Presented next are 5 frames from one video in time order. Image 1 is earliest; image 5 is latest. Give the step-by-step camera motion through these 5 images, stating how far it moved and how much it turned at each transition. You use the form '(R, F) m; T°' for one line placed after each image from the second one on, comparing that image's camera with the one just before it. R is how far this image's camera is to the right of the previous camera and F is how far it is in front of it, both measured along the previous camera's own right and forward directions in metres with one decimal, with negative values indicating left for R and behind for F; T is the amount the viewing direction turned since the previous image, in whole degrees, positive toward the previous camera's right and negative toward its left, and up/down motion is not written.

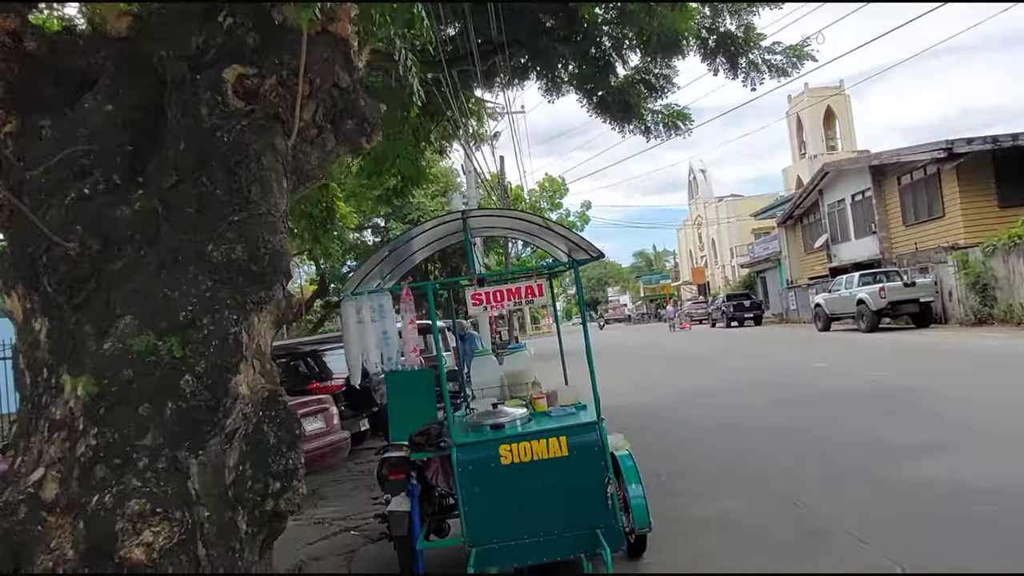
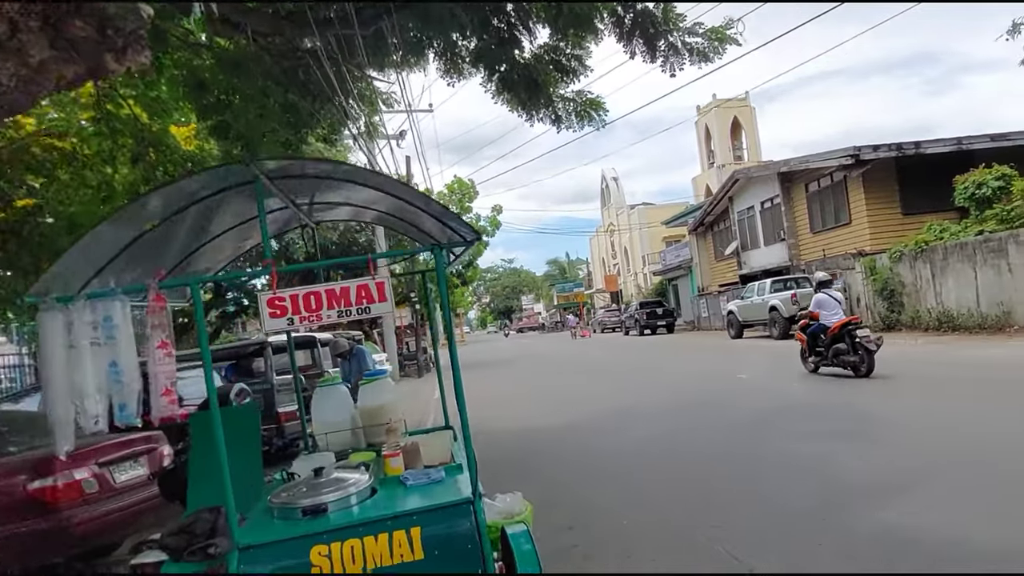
(+0.2, +1.1) m; +7°
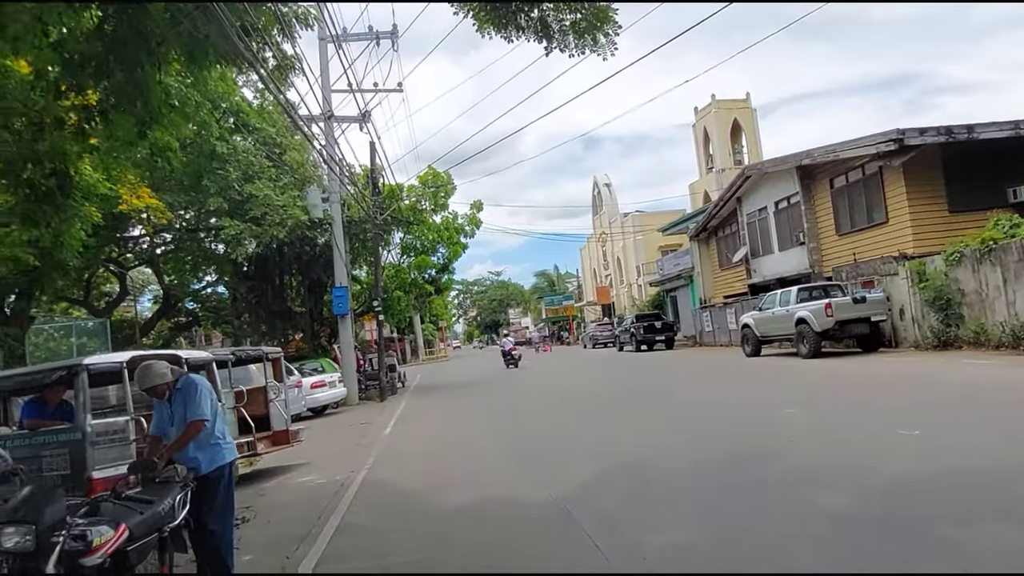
(+0.2, +2.9) m; +1°
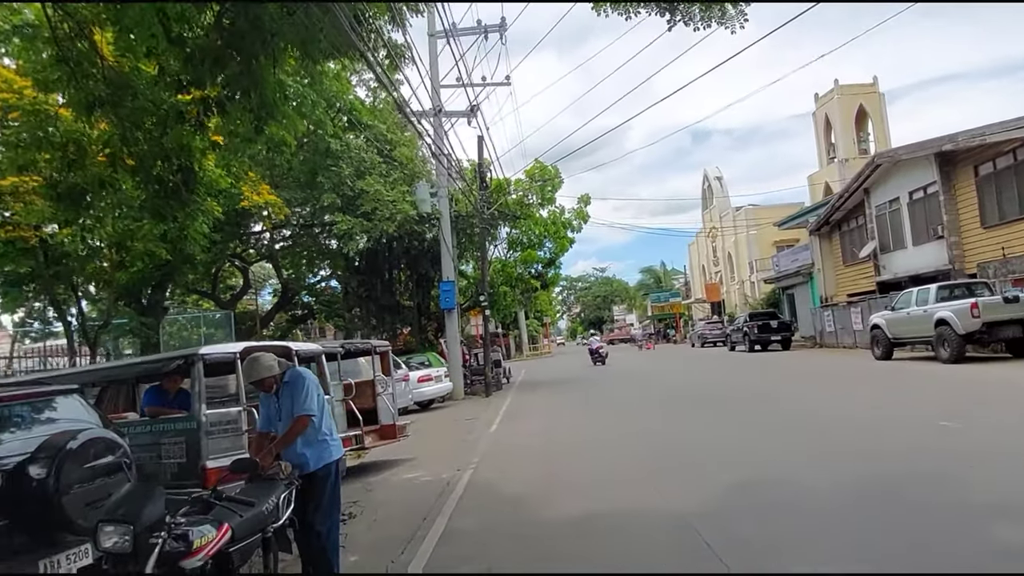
(-0.1, +0.3) m; -8°
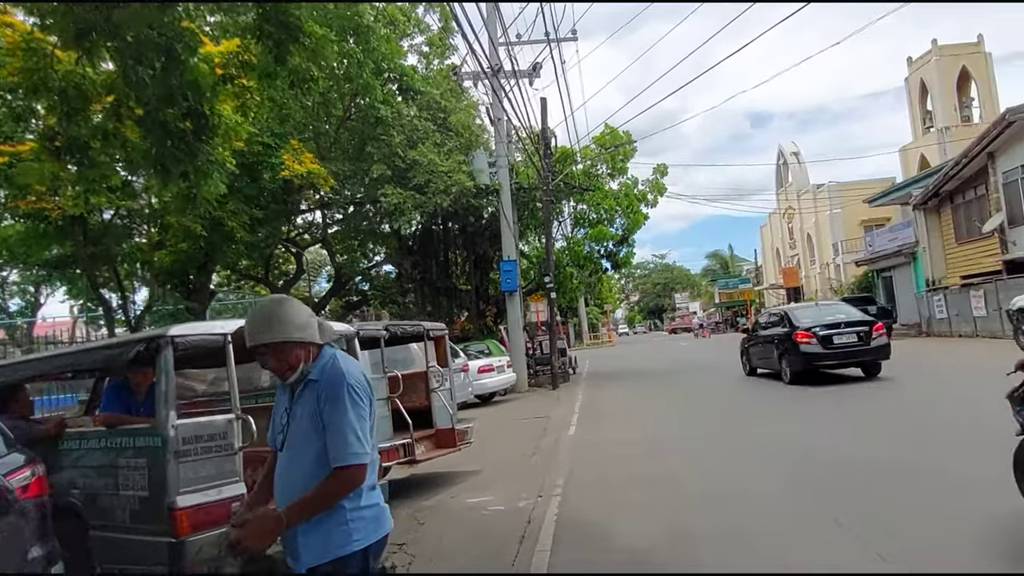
(-0.3, +1.7) m; -4°
